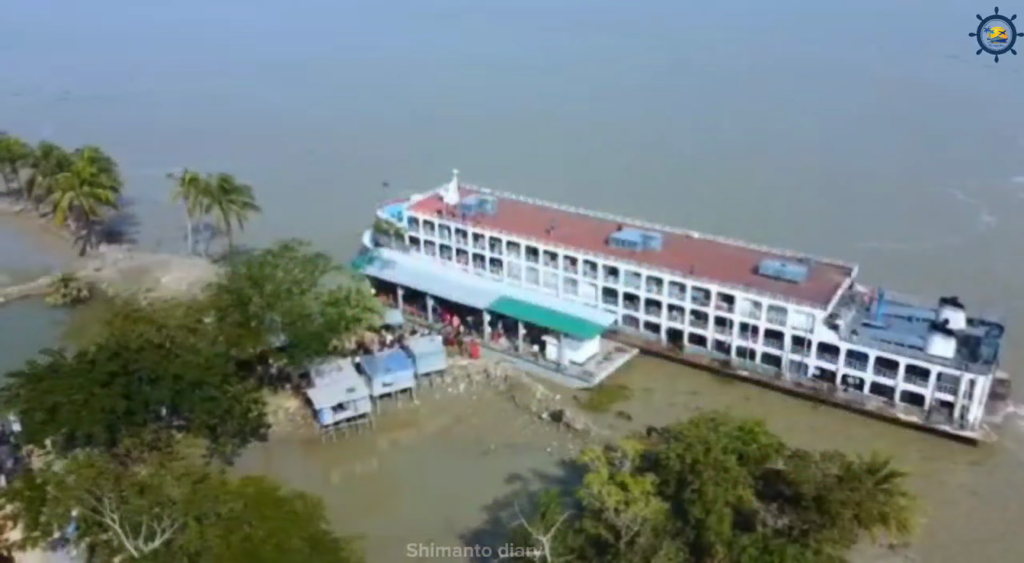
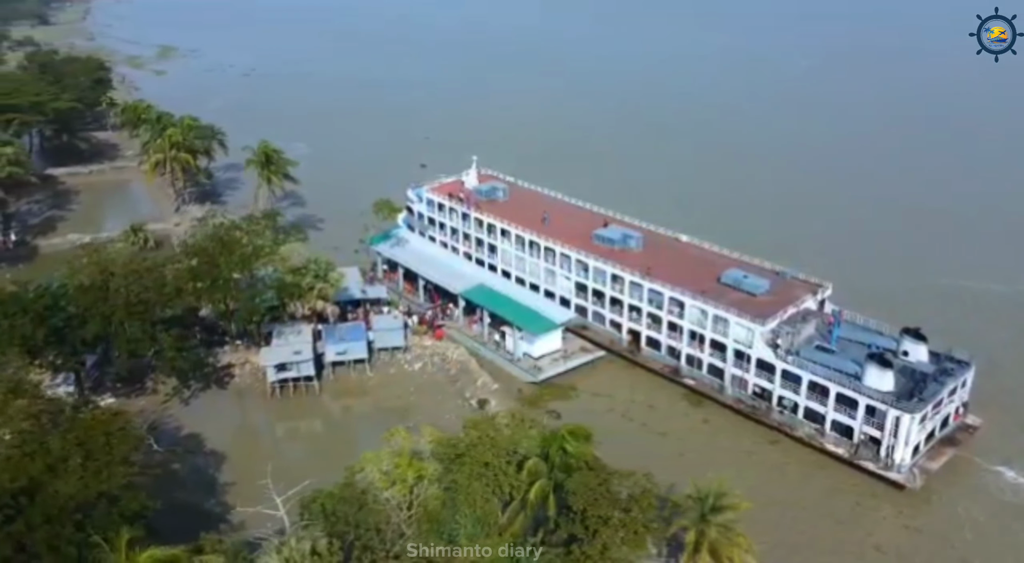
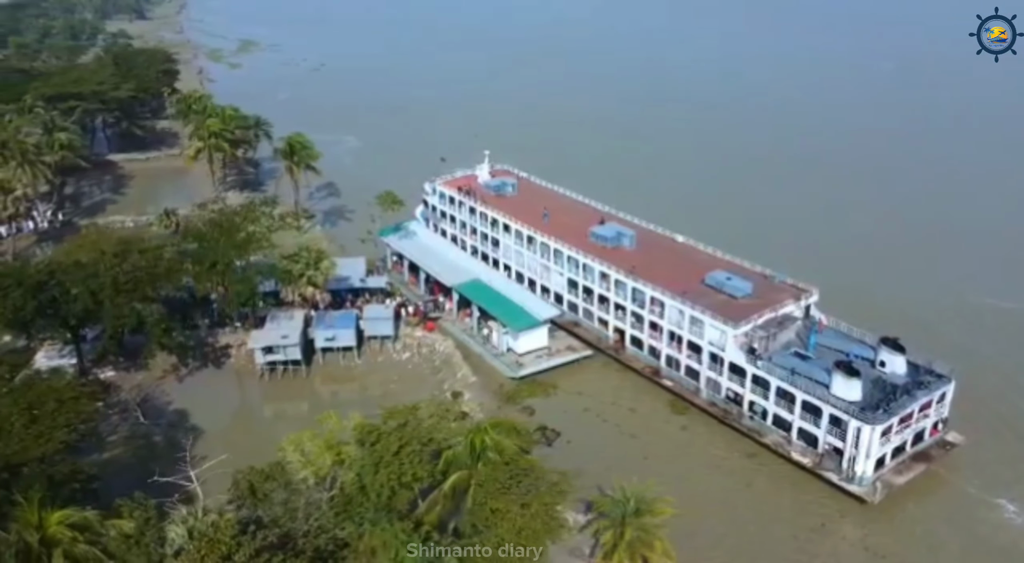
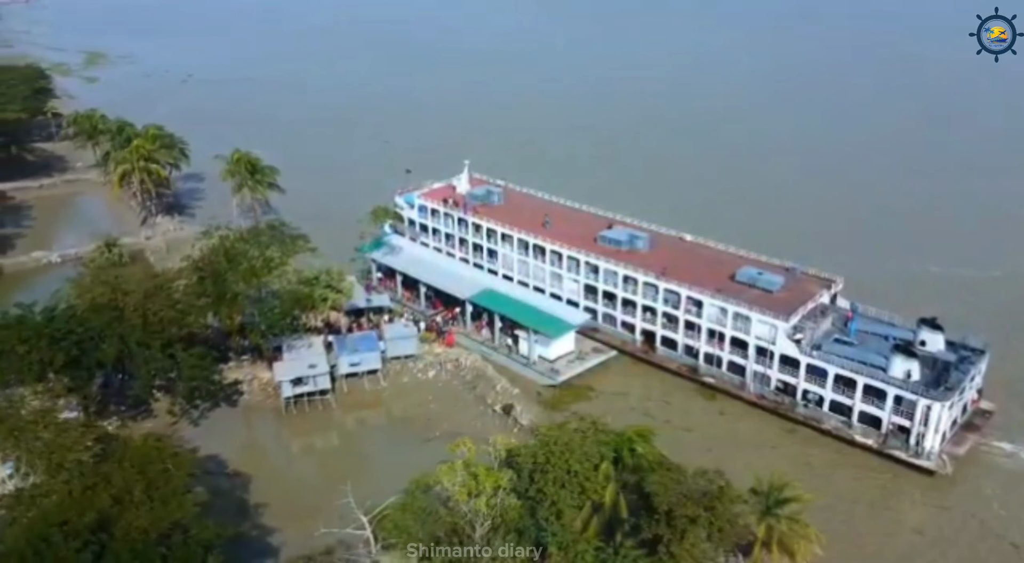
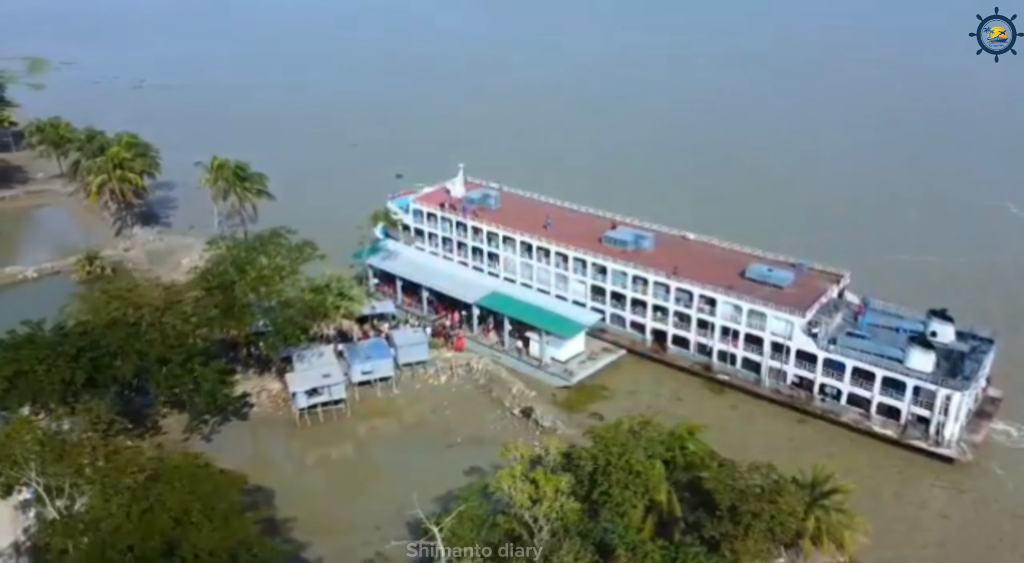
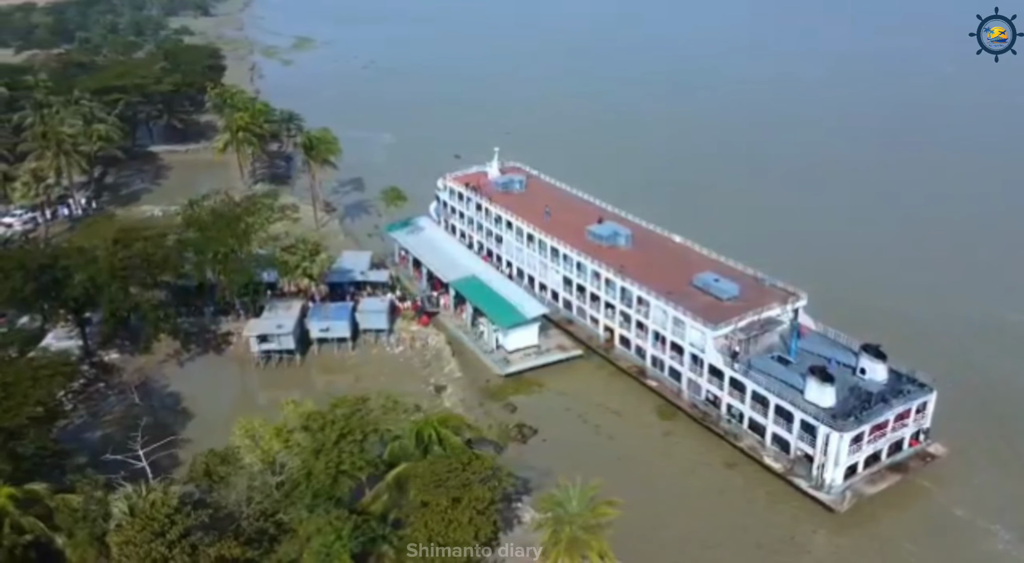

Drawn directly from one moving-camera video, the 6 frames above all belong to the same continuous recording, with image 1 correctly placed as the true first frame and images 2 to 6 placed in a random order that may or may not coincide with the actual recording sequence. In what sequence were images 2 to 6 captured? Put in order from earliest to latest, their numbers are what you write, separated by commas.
5, 4, 2, 3, 6
